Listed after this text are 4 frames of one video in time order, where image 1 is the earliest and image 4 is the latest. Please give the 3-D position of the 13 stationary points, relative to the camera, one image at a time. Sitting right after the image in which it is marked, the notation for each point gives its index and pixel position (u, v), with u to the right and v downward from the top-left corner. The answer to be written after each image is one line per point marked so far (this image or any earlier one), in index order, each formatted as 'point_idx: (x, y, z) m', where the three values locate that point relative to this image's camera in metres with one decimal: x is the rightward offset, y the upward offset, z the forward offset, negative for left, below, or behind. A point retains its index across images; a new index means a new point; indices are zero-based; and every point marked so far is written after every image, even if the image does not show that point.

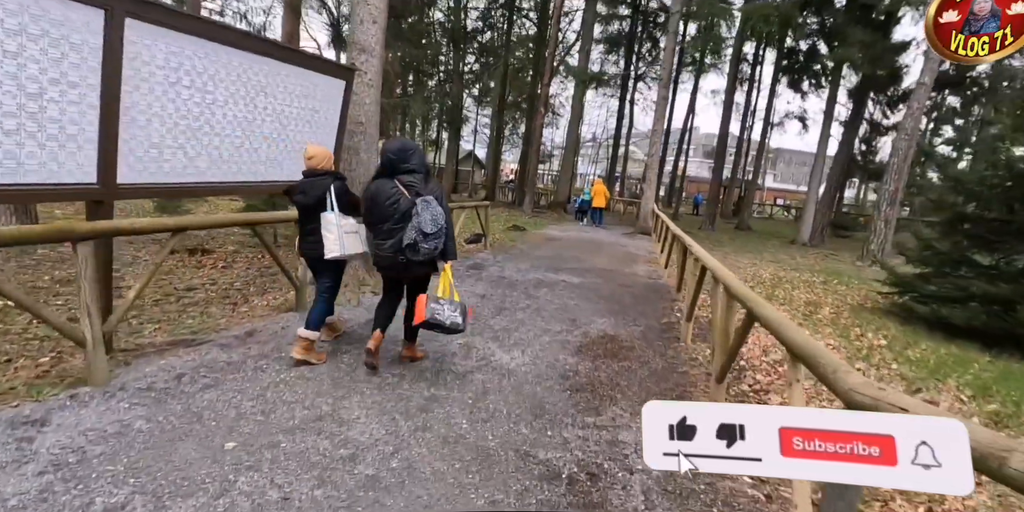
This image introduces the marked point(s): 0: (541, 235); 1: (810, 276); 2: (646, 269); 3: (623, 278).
0: (+0.8, +0.6, +13.8) m
1: (+7.0, -0.4, +11.4) m
2: (+2.7, -0.2, +9.7) m
3: (+1.9, -0.4, +8.4) m
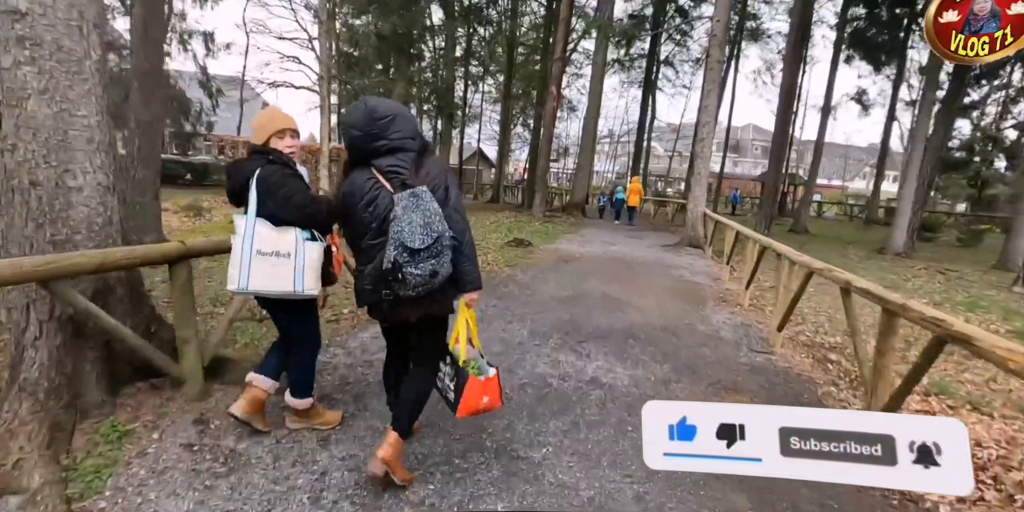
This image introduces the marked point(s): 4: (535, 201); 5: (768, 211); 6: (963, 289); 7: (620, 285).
0: (+0.8, +0.1, +9.9) m
1: (+6.9, -0.9, +7.2) m
2: (+2.6, -0.8, +5.7) m
3: (+1.8, -0.9, +4.4) m
4: (+0.9, +2.1, +18.9) m
5: (+9.1, +1.6, +17.3) m
6: (+8.9, -0.6, +9.6) m
7: (+1.6, -0.4, +7.4) m
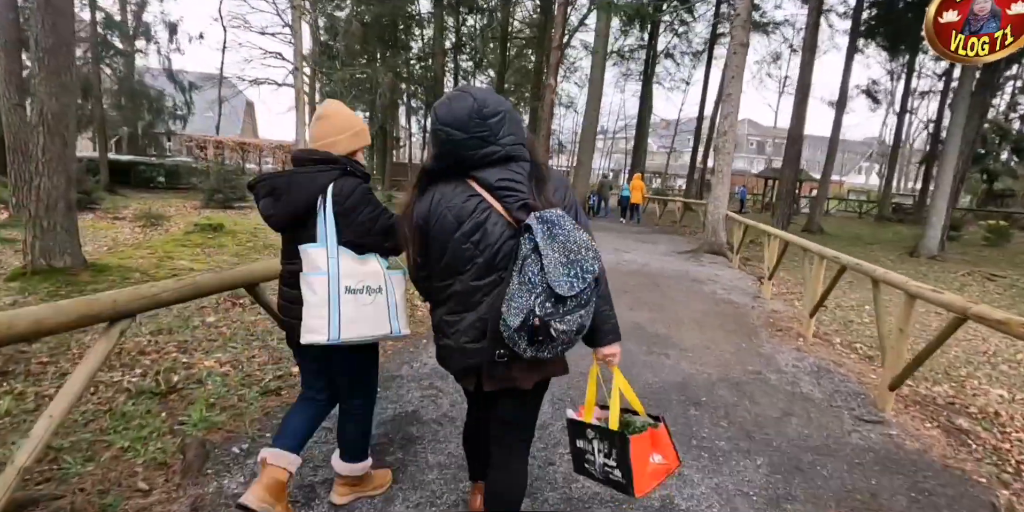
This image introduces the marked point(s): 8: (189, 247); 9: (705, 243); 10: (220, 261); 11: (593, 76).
0: (+0.8, -0.2, +8.6) m
1: (+7.0, -1.1, +6.0) m
2: (+2.7, -1.0, +4.5) m
3: (+1.9, -1.1, +3.1) m
4: (+0.8, +2.0, +17.6) m
5: (+9.0, +1.5, +16.1) m
6: (+9.0, -0.8, +8.4) m
7: (+1.7, -0.7, +6.1) m
8: (-5.8, +0.1, +8.7) m
9: (+4.2, +0.3, +10.6) m
10: (-4.6, -0.1, +7.6) m
11: (+3.1, +6.9, +18.6) m
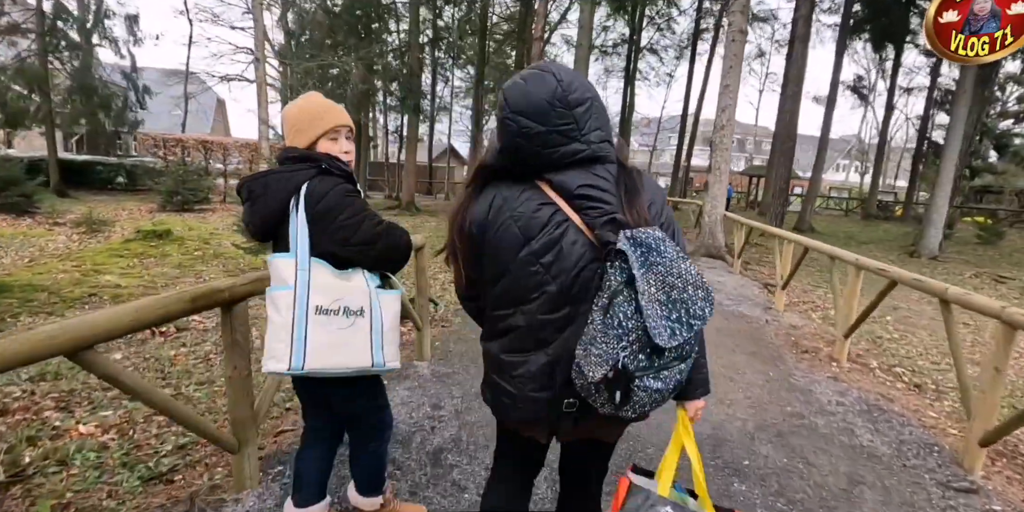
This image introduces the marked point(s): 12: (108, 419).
0: (+0.6, -0.3, +7.8) m
1: (+6.8, -1.1, +5.4) m
2: (+2.5, -1.1, +3.7) m
3: (+1.8, -1.2, +2.3) m
4: (+0.1, +1.9, +16.7) m
5: (+8.4, +1.5, +15.5) m
6: (+8.7, -0.8, +7.9) m
7: (+1.5, -0.8, +5.3) m
8: (-6.1, 0.0, +7.7) m
9: (+3.9, +0.2, +9.9) m
10: (-4.8, -0.3, +6.6) m
11: (+2.4, +6.8, +17.8) m
12: (-2.4, -1.0, +2.9) m
